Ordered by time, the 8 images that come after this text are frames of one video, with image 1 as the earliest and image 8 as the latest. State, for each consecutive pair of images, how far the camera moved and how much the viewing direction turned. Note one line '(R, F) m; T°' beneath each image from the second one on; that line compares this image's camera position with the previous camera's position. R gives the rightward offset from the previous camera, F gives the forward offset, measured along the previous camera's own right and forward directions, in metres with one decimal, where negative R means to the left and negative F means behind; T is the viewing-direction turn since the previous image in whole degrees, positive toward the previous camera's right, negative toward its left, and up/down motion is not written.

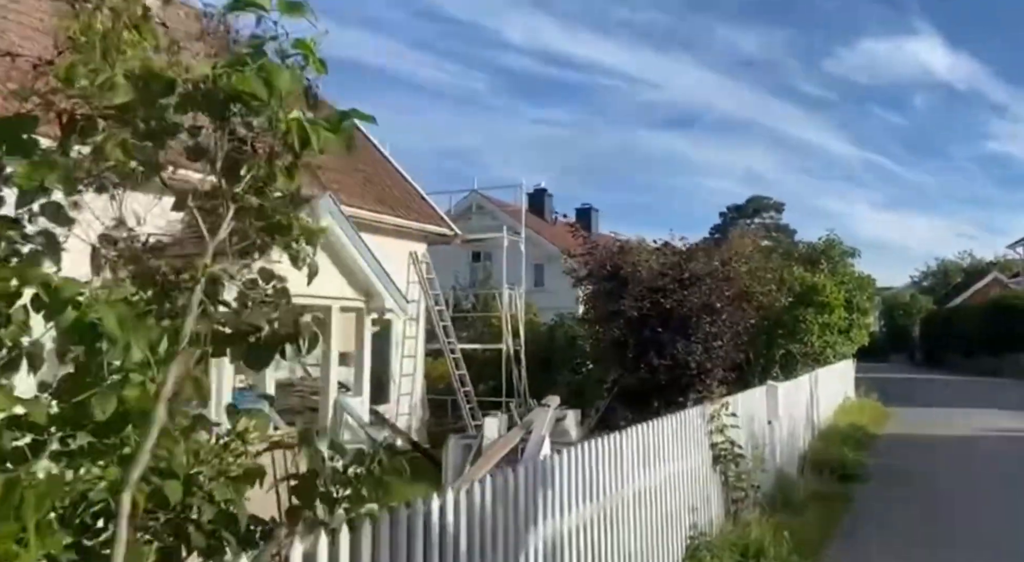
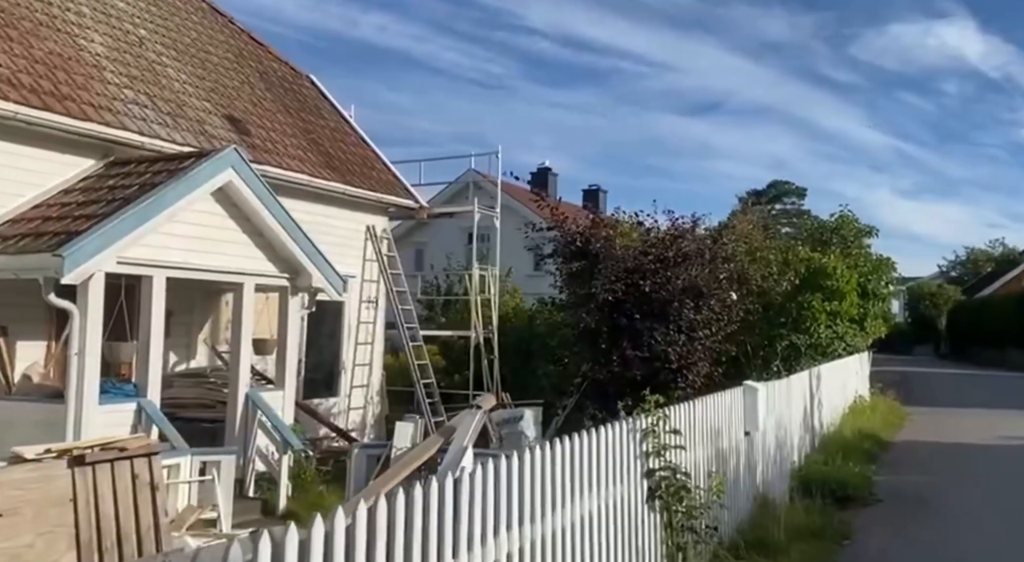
(+0.8, +1.8) m; -1°
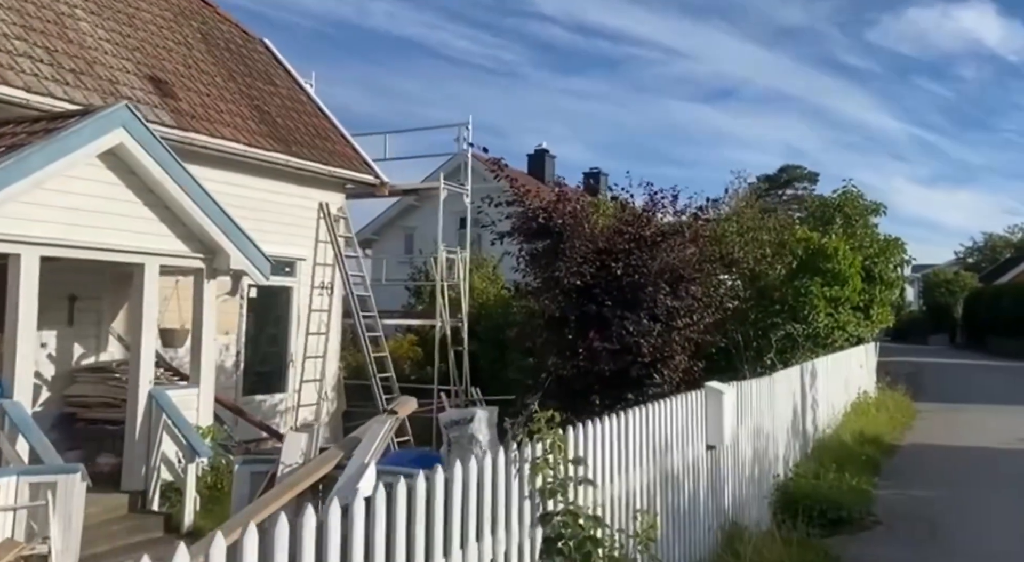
(+0.6, +1.3) m; -1°
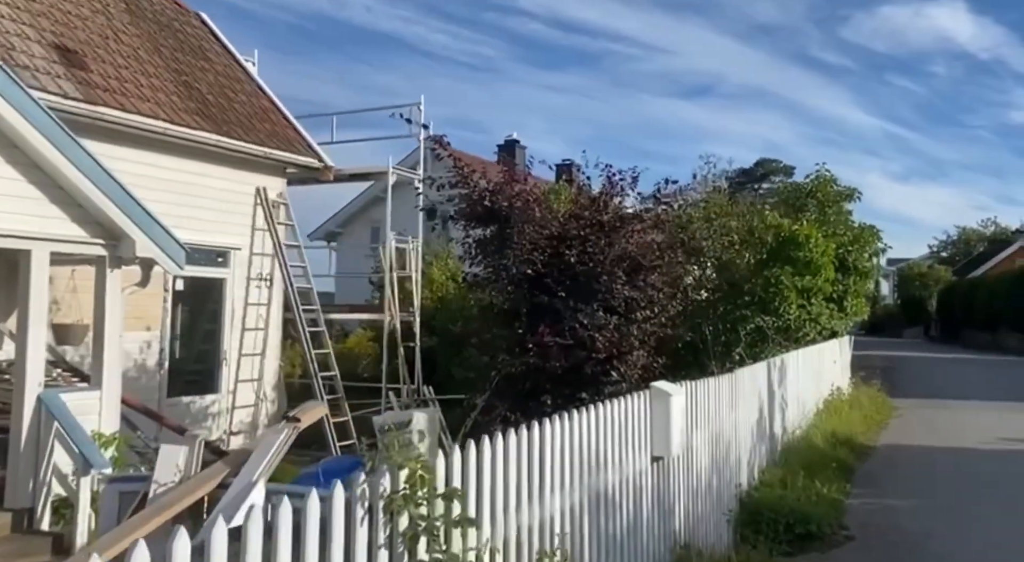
(+0.3, +0.8) m; +1°
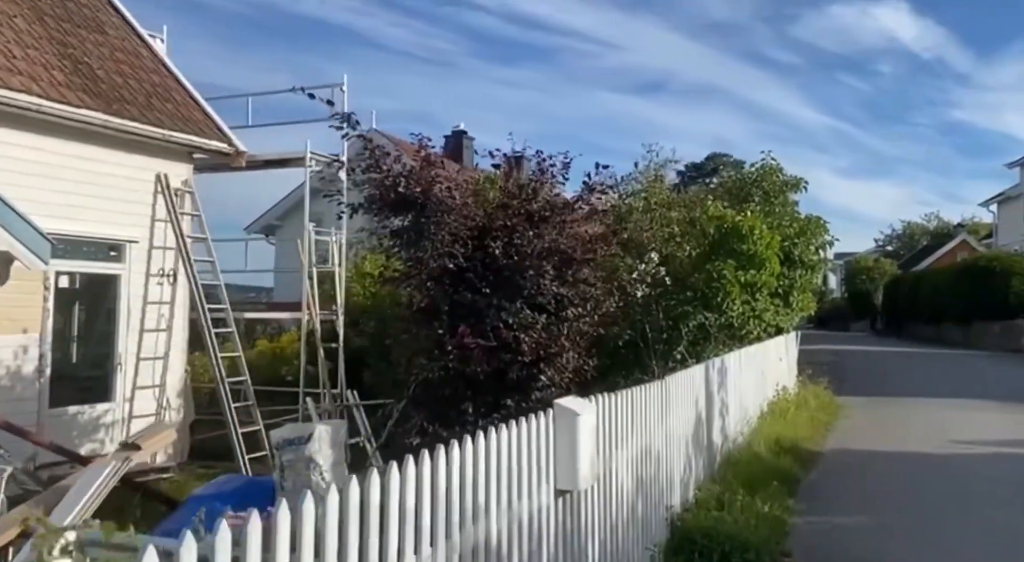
(+0.3, +0.8) m; +3°
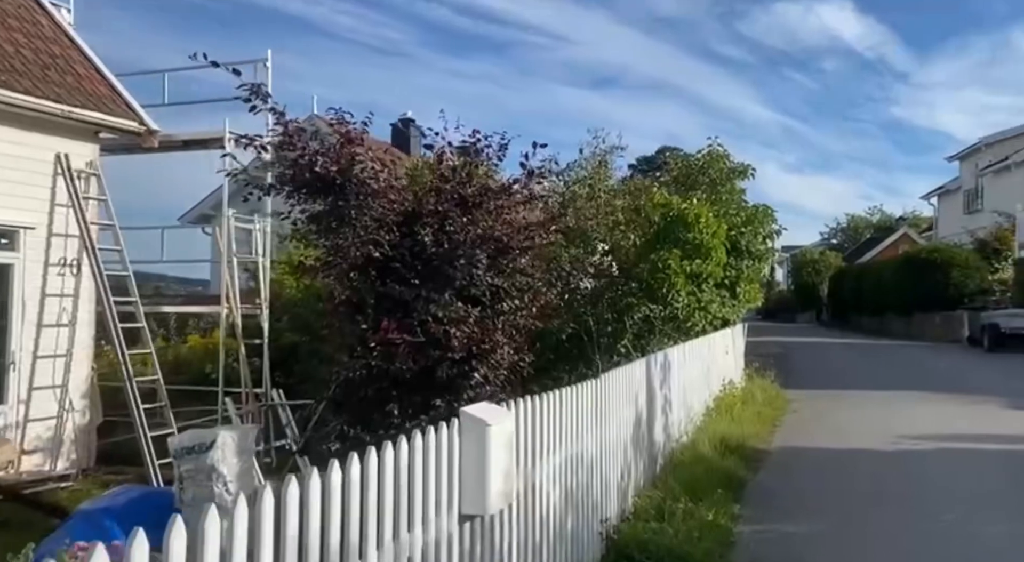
(+0.2, +0.6) m; +3°
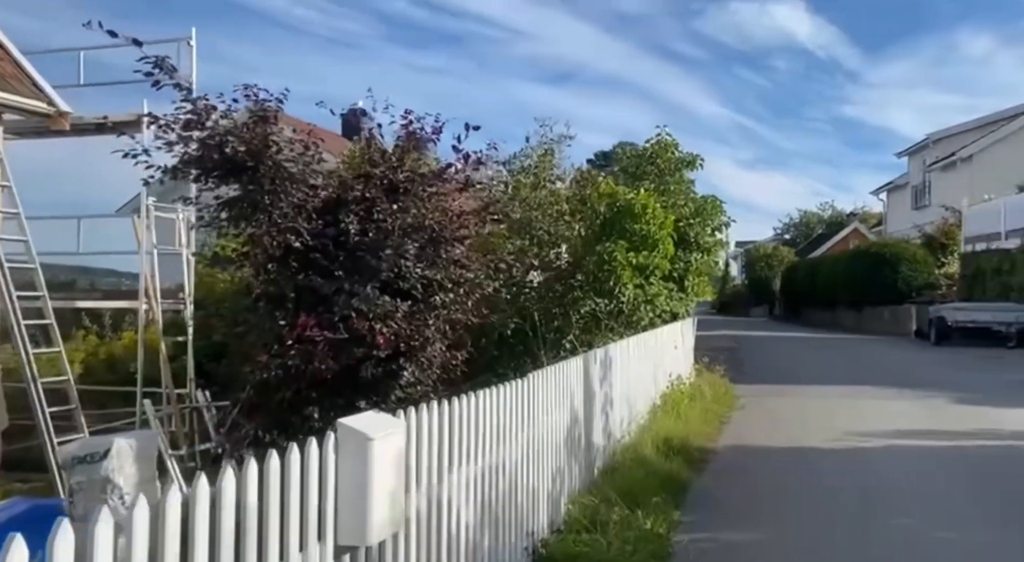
(+0.2, +0.5) m; +3°
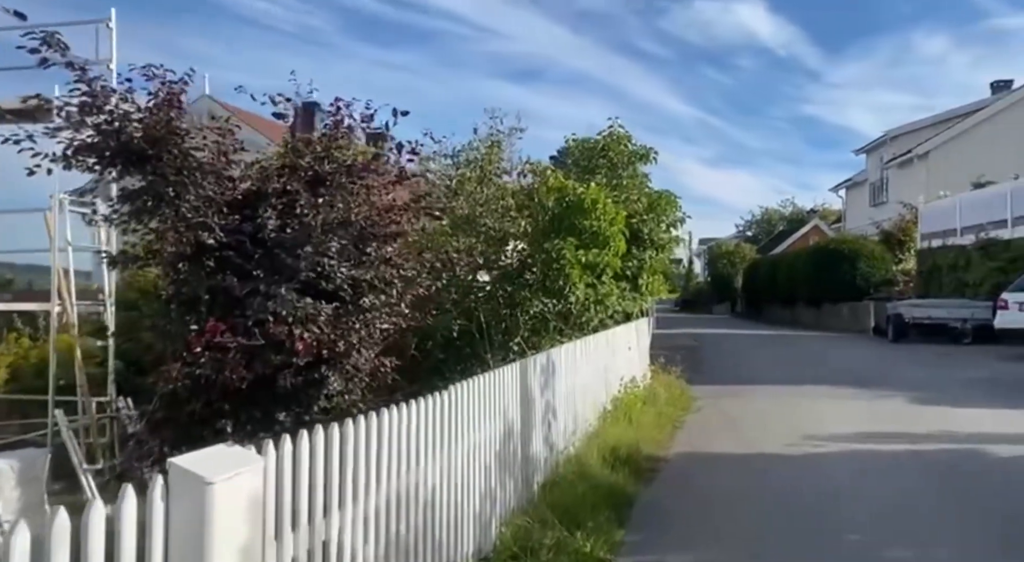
(+0.2, +0.6) m; +2°
